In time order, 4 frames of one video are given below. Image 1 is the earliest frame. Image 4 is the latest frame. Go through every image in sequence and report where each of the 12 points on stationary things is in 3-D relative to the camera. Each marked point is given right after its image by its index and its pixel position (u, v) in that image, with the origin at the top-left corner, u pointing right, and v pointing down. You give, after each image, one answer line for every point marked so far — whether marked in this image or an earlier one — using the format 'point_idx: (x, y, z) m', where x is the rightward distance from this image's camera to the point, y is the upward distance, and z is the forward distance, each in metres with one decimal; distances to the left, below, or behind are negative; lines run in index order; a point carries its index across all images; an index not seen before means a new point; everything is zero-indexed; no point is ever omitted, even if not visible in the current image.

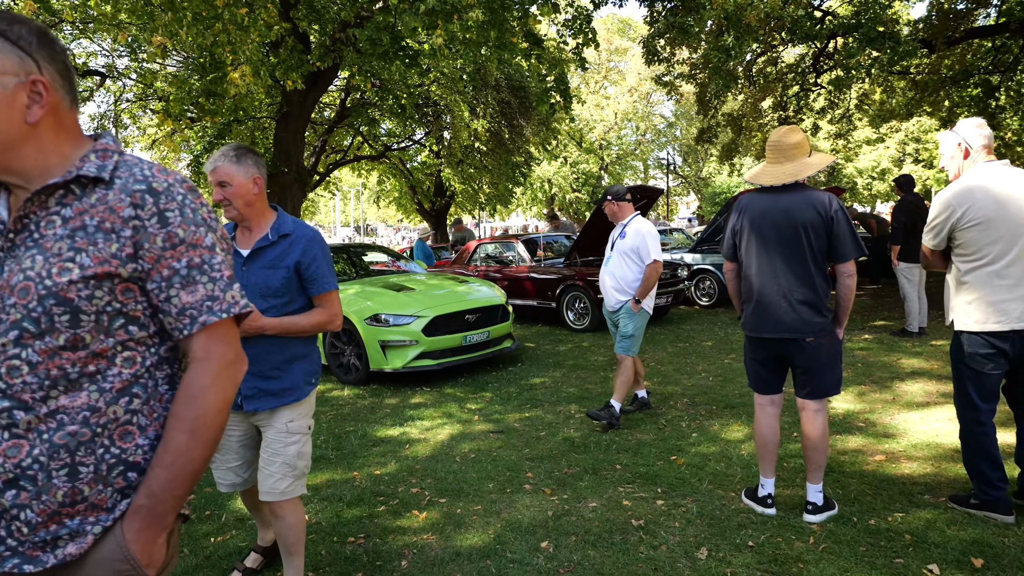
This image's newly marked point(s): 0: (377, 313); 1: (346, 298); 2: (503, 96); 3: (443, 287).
0: (-1.3, -0.2, +6.4) m
1: (-1.6, -0.1, +6.7) m
2: (-0.2, +5.5, +19.5) m
3: (-0.7, 0.0, +7.1) m
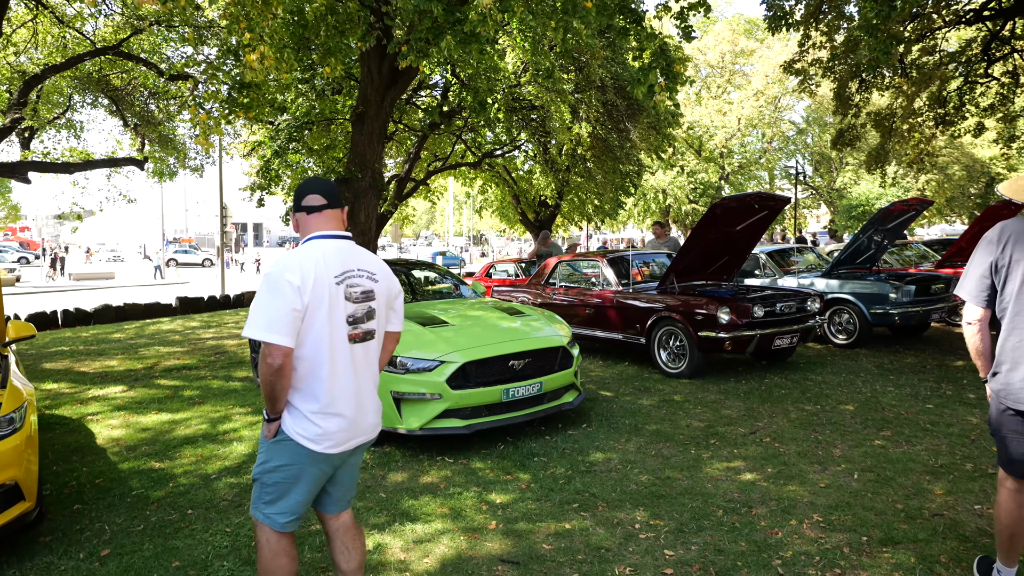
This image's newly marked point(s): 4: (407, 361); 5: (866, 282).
0: (-0.9, -0.5, +4.9) m
1: (-1.1, -0.3, +5.3) m
2: (+2.5, +5.0, +17.7) m
3: (-0.2, -0.3, +5.5) m
4: (-0.7, -0.5, +4.8) m
5: (+4.4, +0.1, +8.6) m
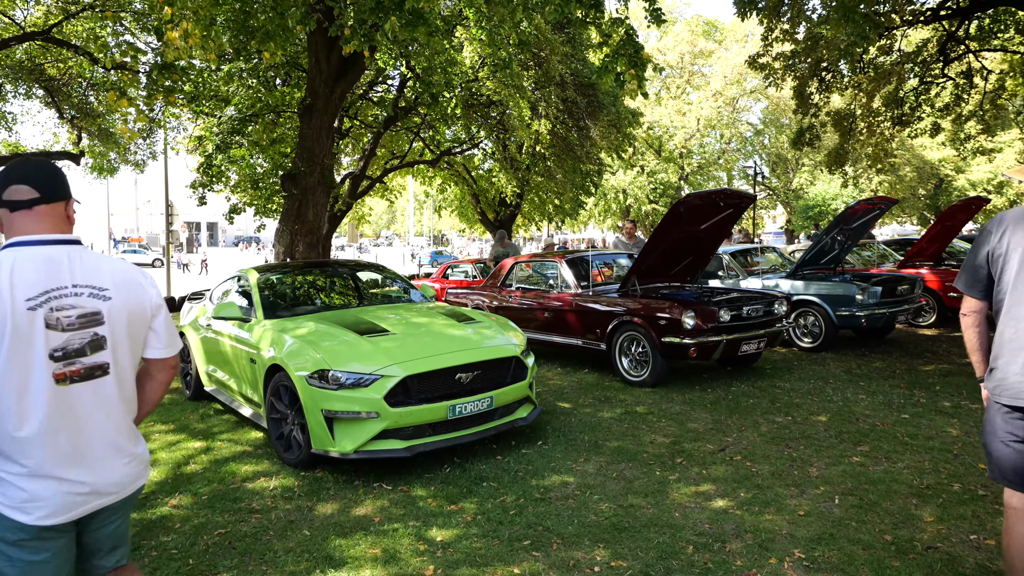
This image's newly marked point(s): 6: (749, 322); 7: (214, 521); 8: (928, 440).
0: (-1.2, -0.5, +4.4) m
1: (-1.5, -0.4, +4.7) m
2: (+1.4, +4.9, +17.3) m
3: (-0.6, -0.3, +5.0) m
4: (-1.1, -0.5, +4.3) m
5: (+3.9, 0.0, +8.4) m
6: (+2.3, -0.3, +6.7) m
7: (-1.6, -1.3, +3.8) m
8: (+2.9, -1.0, +4.7) m
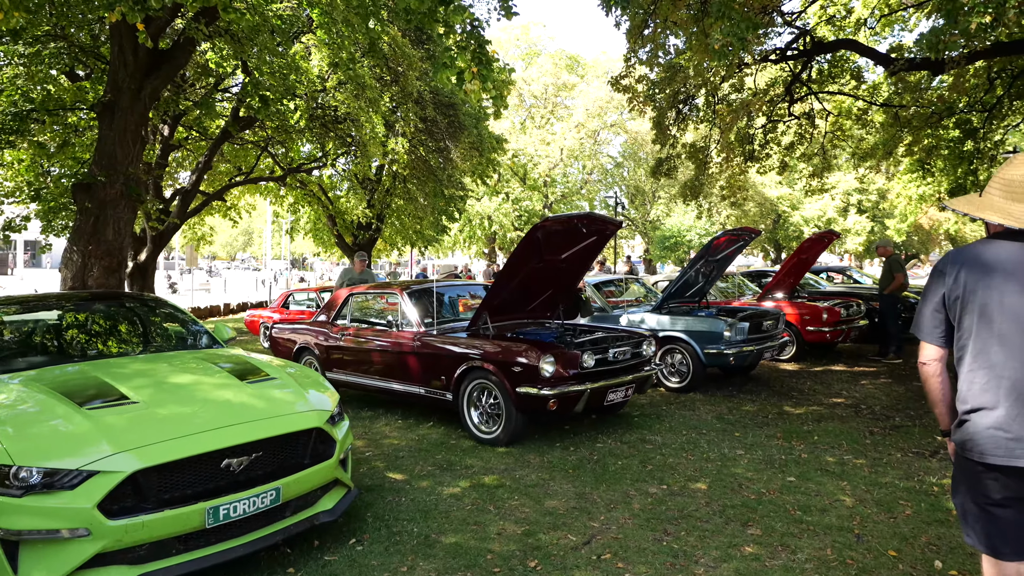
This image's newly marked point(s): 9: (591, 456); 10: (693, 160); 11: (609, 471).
0: (-2.1, -0.7, +2.9) m
1: (-2.5, -0.6, +3.2) m
2: (-2.0, +4.2, +16.3) m
3: (-1.6, -0.5, +3.6) m
4: (-2.0, -0.8, +2.8) m
5: (+2.1, -0.4, +7.8) m
6: (+0.9, -0.7, +5.8) m
7: (-2.5, -1.5, +2.2) m
8: (+1.8, -1.3, +4.0) m
9: (+0.6, -1.3, +5.1) m
10: (+3.9, +2.8, +14.7) m
11: (+0.7, -1.3, +4.8) m
